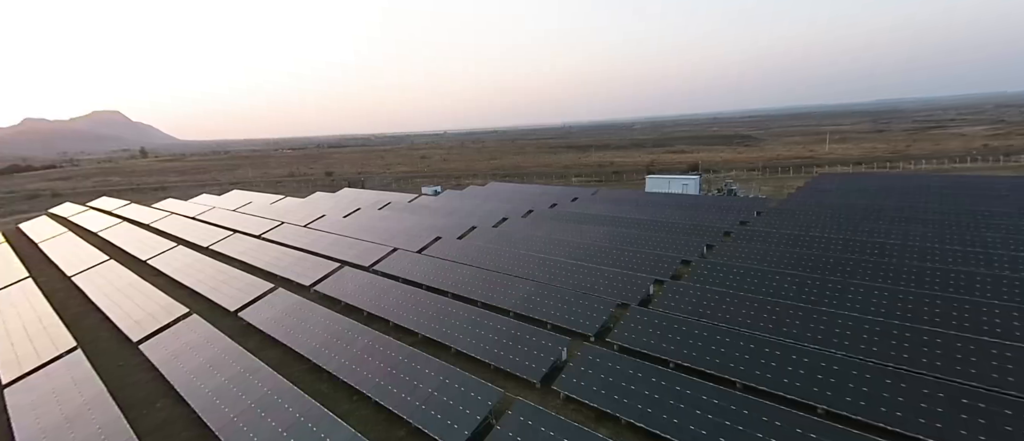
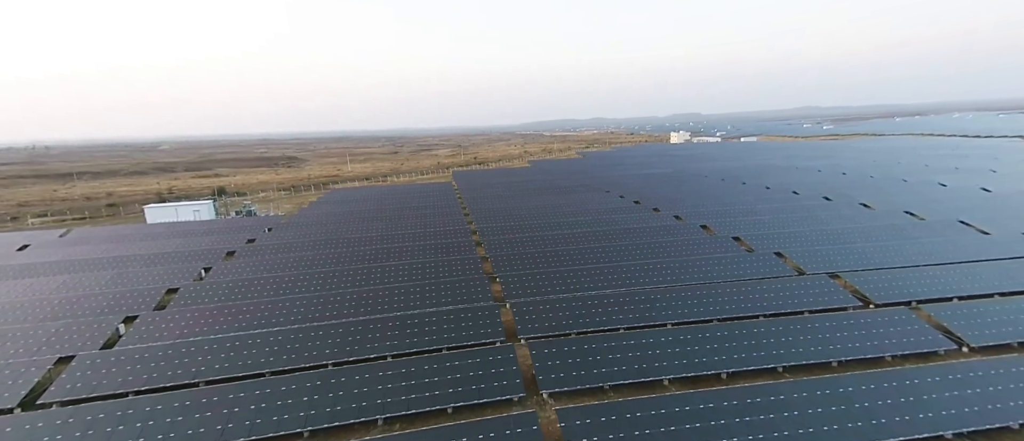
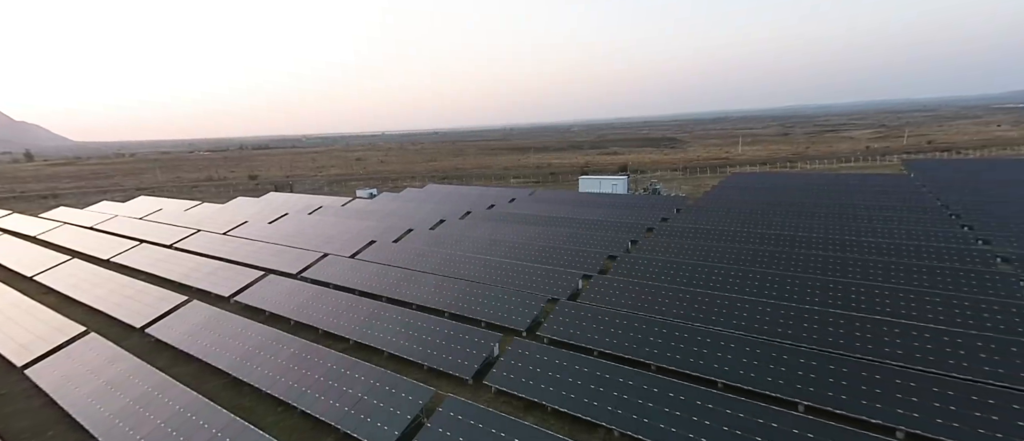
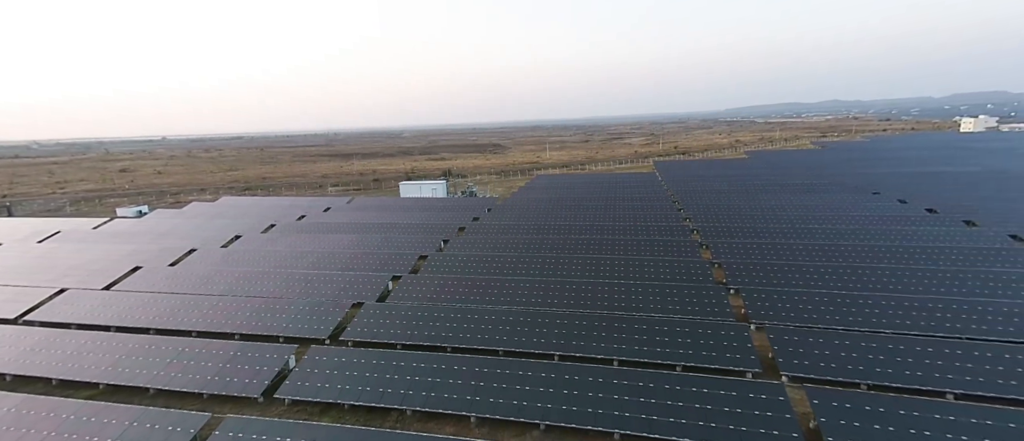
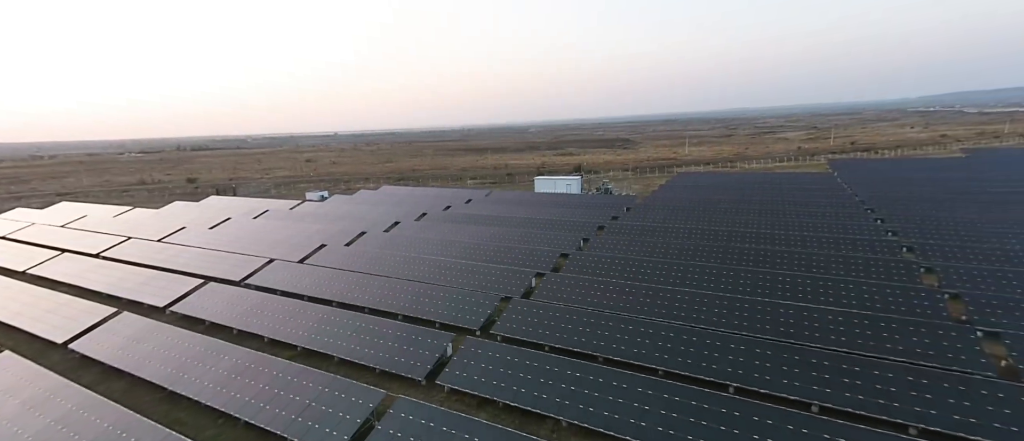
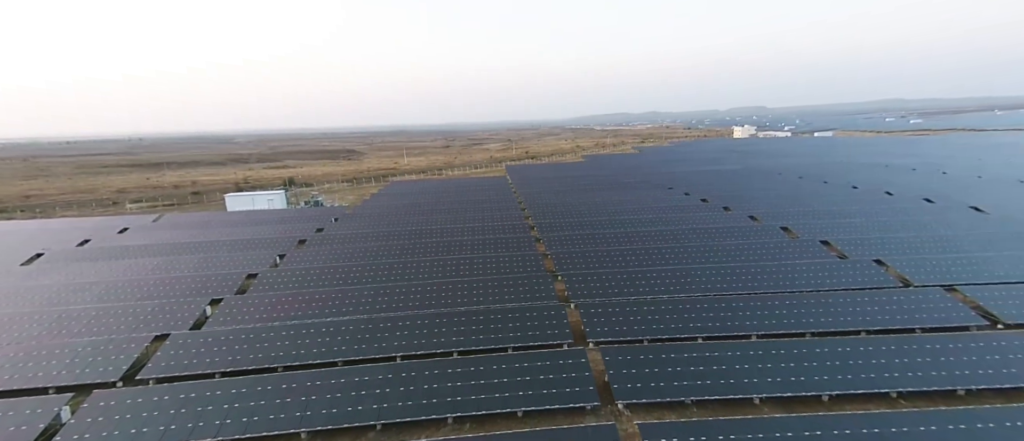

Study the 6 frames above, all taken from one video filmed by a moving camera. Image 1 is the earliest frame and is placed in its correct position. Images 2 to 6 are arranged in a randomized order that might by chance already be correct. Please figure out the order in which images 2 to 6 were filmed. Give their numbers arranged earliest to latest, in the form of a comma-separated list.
3, 5, 4, 6, 2
